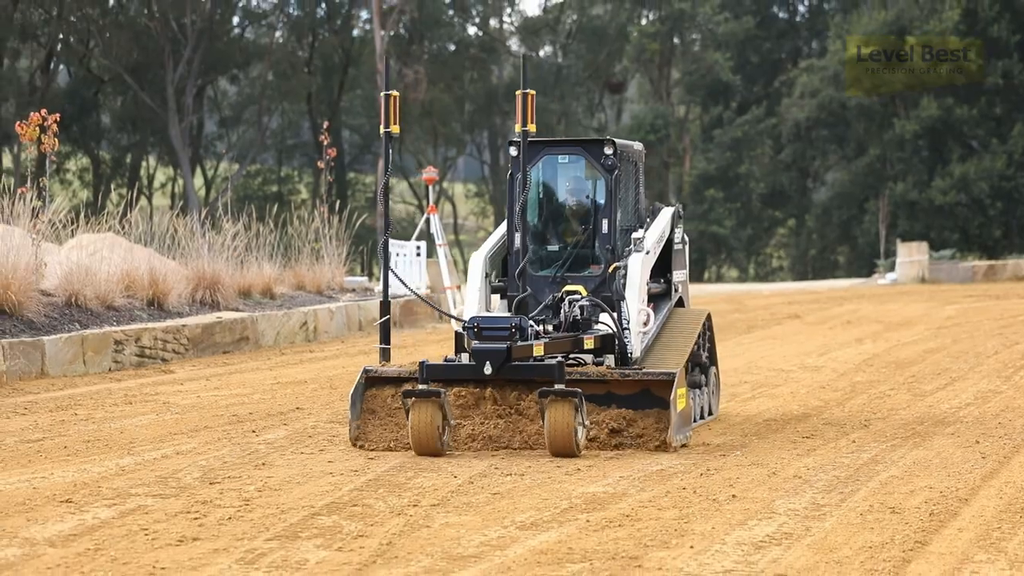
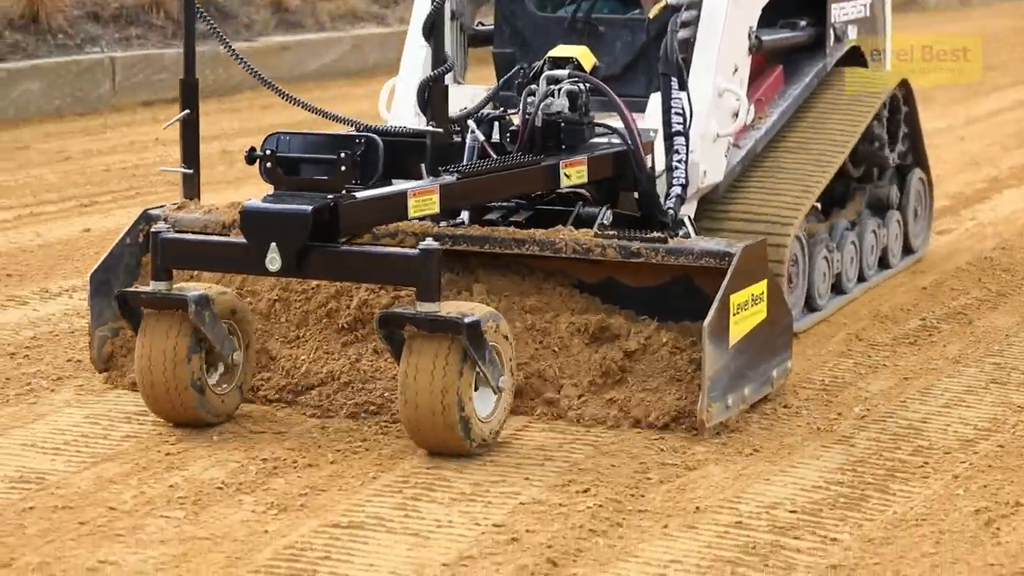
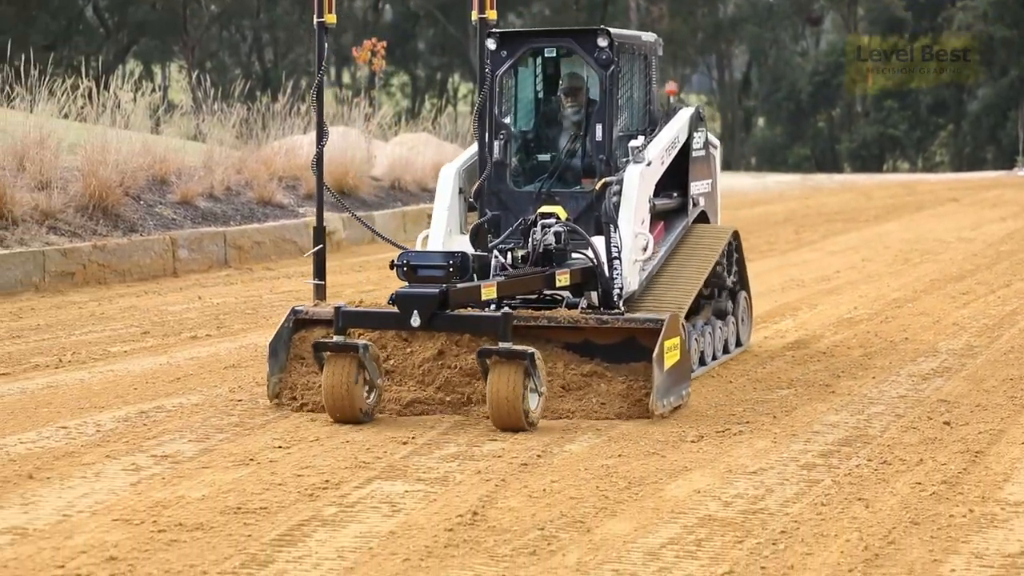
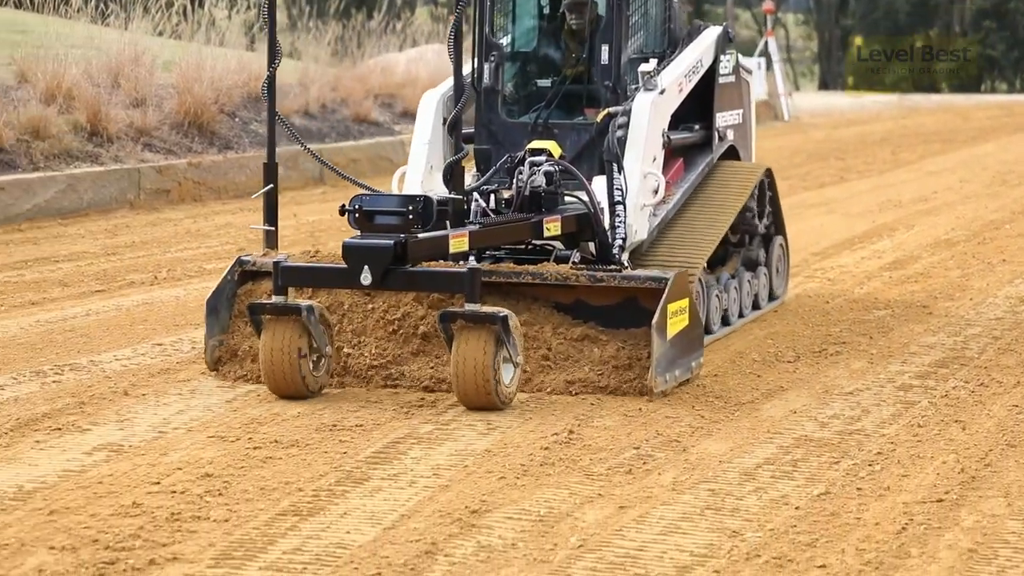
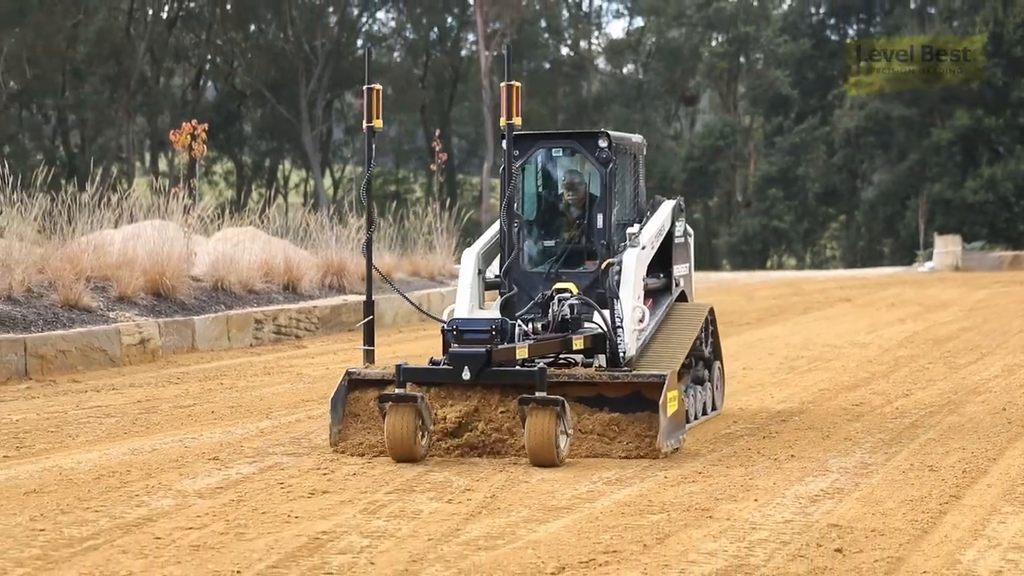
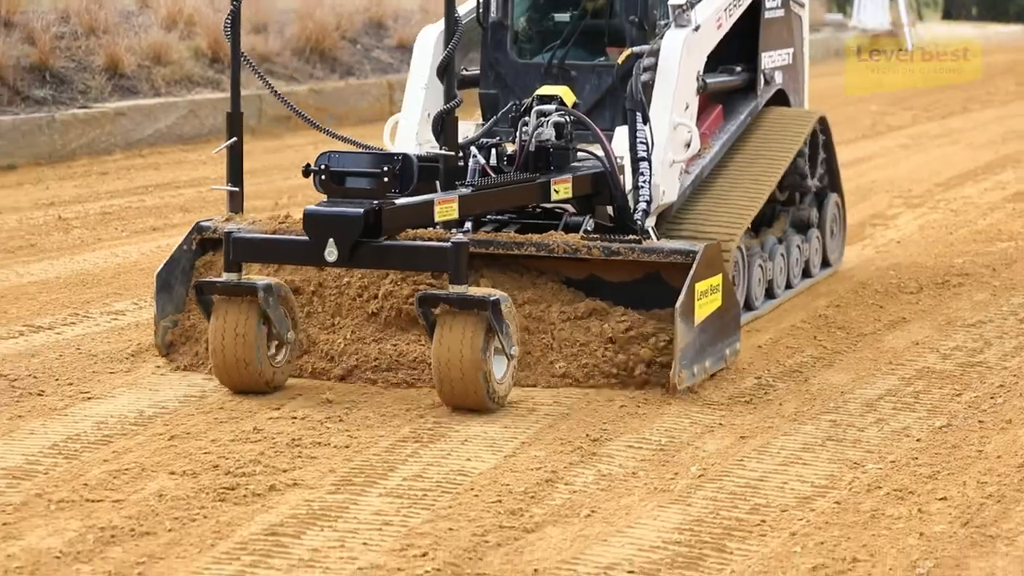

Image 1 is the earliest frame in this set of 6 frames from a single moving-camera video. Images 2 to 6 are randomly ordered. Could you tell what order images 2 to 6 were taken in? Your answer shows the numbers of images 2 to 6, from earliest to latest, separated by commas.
5, 3, 4, 6, 2
